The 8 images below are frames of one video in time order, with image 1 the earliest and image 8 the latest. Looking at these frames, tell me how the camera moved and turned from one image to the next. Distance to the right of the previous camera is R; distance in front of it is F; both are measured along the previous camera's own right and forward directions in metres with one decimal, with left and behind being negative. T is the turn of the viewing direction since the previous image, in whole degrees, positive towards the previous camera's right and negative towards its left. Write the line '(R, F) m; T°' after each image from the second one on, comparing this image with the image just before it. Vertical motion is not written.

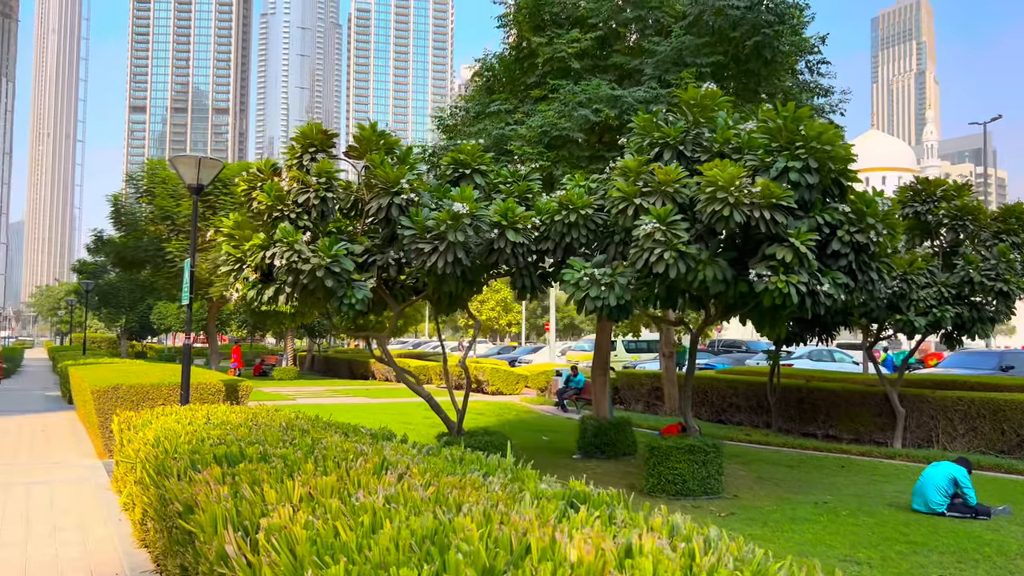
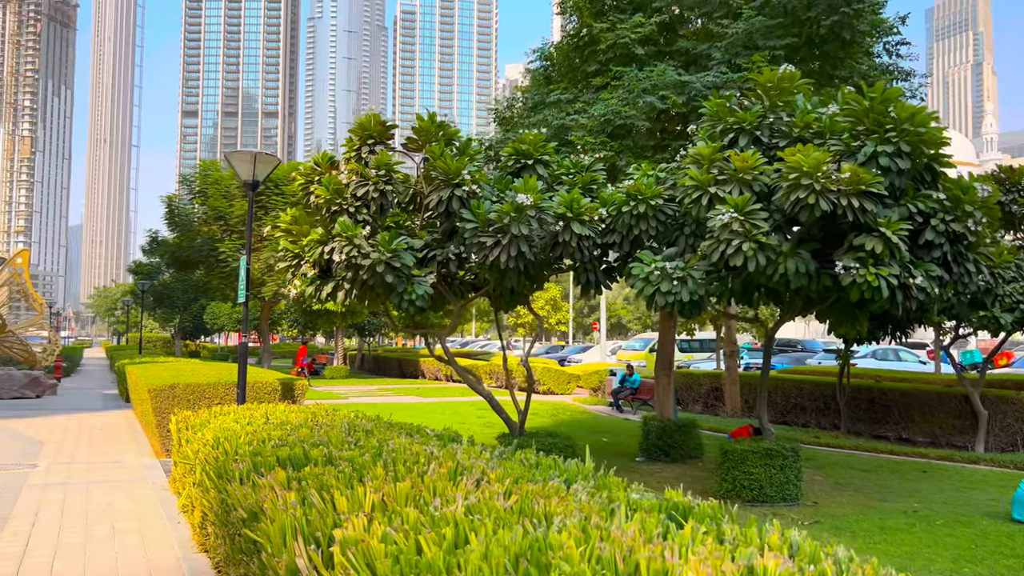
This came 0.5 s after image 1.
(-0.2, +0.3) m; -3°
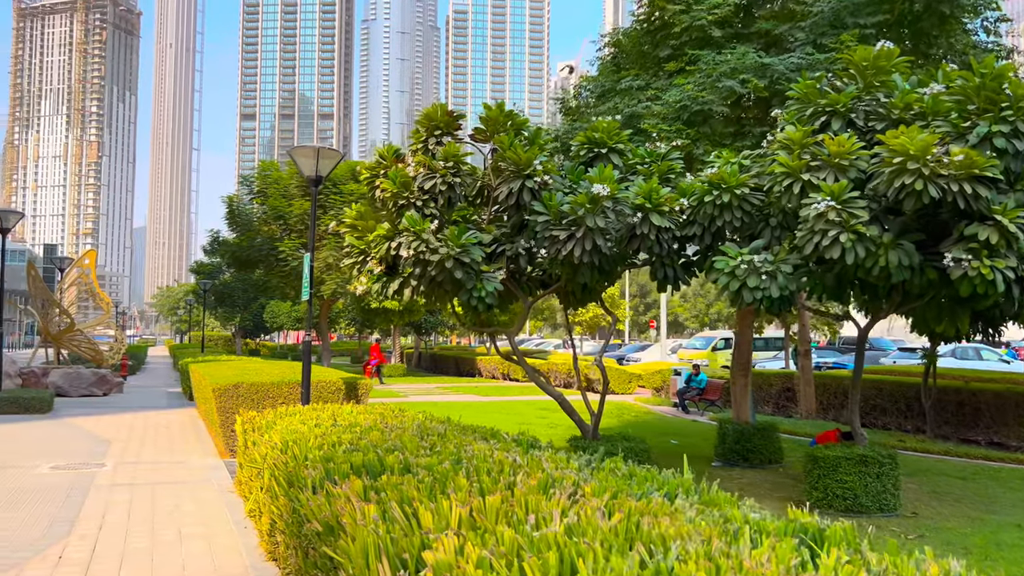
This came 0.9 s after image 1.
(-0.2, +0.4) m; -4°
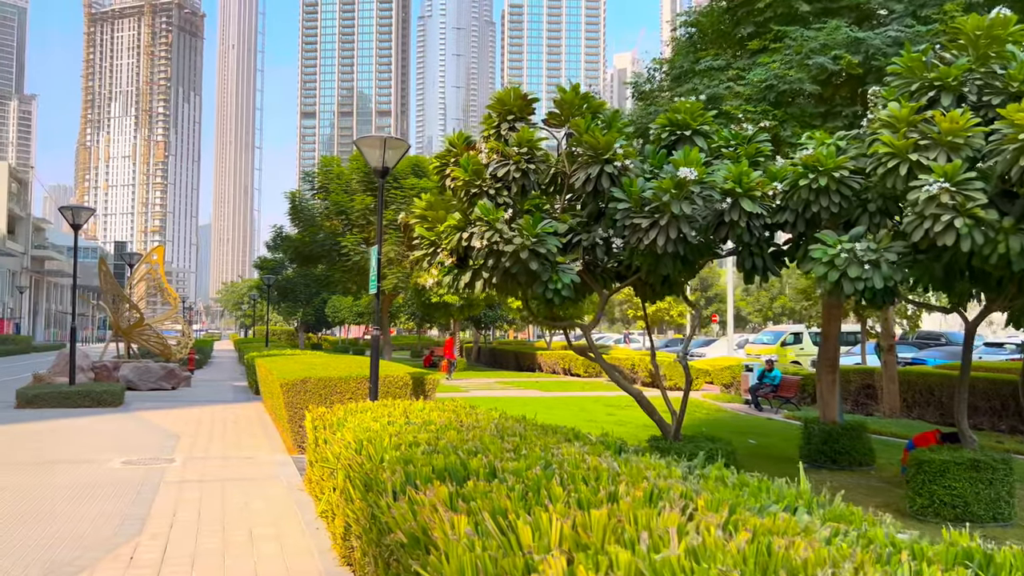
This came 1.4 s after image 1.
(-0.2, +0.4) m; -4°
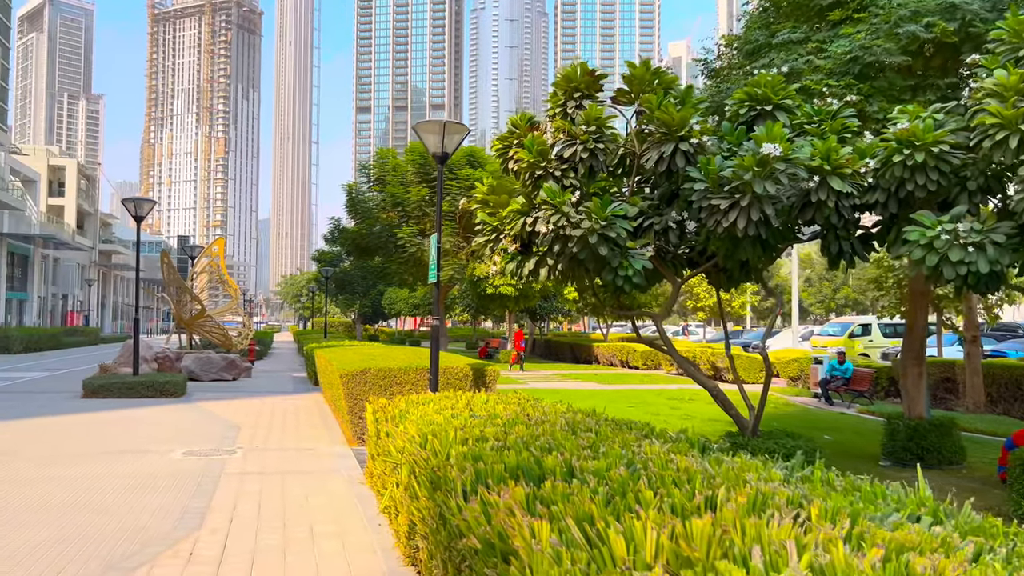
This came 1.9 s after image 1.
(-0.1, +0.3) m; -4°
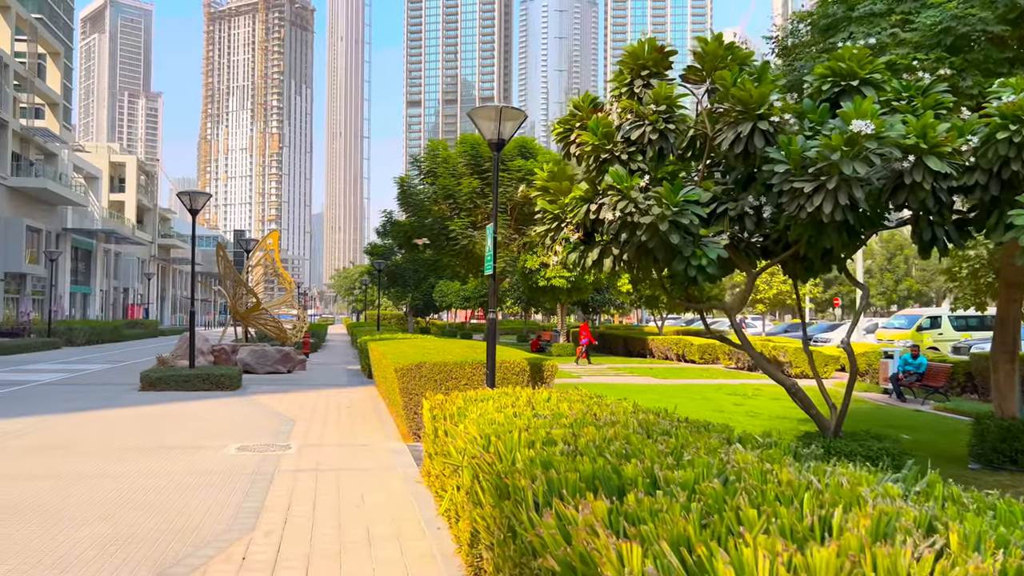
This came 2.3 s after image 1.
(-0.1, +0.4) m; -3°
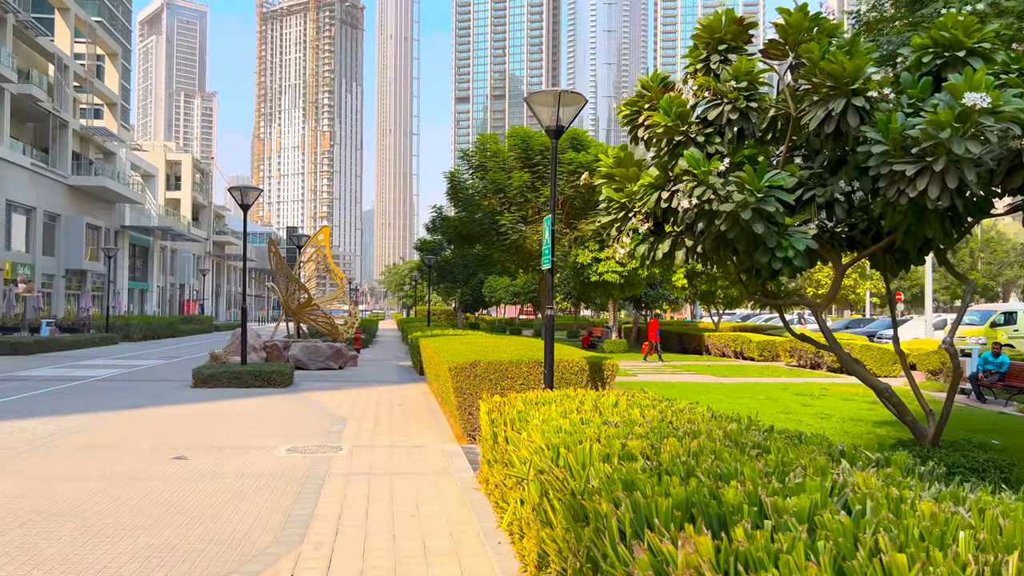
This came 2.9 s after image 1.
(-0.1, +0.5) m; -3°
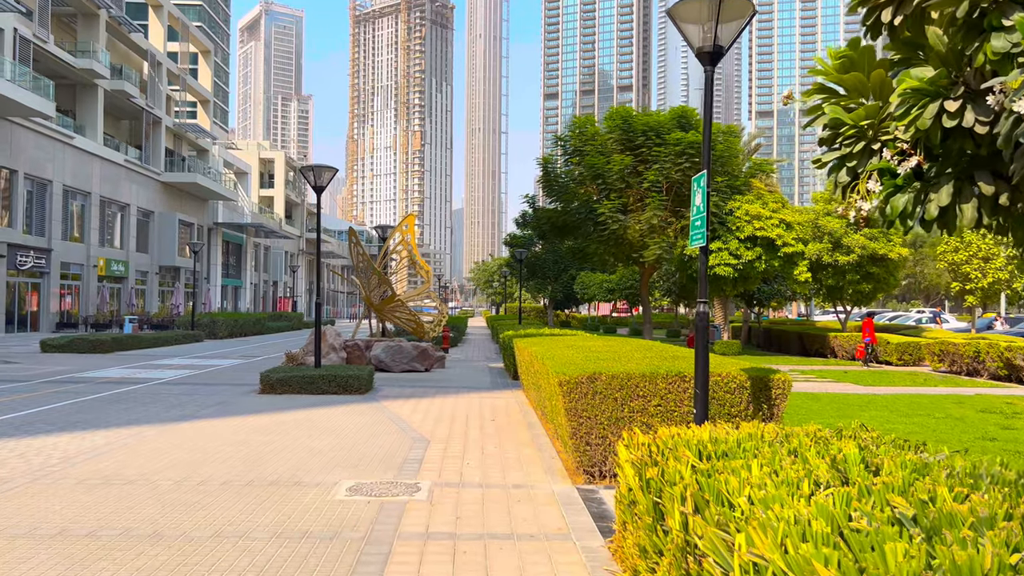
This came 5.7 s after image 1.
(-0.4, +2.4) m; -6°
